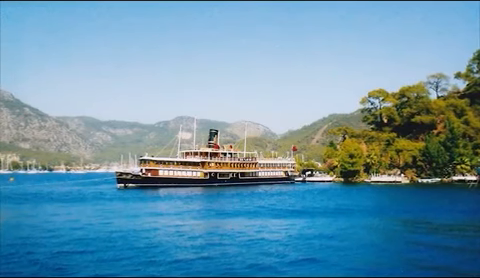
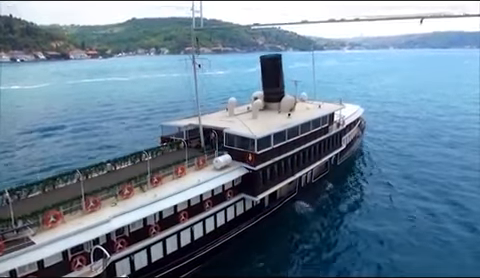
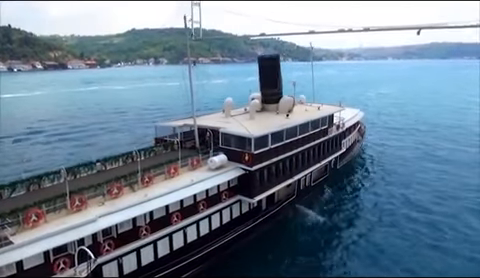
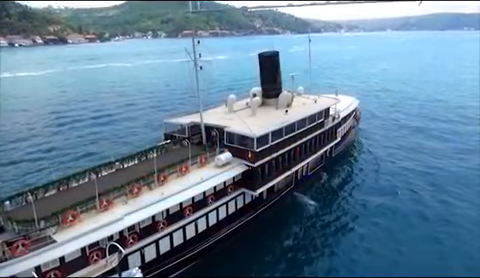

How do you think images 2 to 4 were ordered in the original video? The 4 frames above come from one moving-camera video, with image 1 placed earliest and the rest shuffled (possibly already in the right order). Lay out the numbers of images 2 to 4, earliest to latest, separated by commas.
4, 2, 3
